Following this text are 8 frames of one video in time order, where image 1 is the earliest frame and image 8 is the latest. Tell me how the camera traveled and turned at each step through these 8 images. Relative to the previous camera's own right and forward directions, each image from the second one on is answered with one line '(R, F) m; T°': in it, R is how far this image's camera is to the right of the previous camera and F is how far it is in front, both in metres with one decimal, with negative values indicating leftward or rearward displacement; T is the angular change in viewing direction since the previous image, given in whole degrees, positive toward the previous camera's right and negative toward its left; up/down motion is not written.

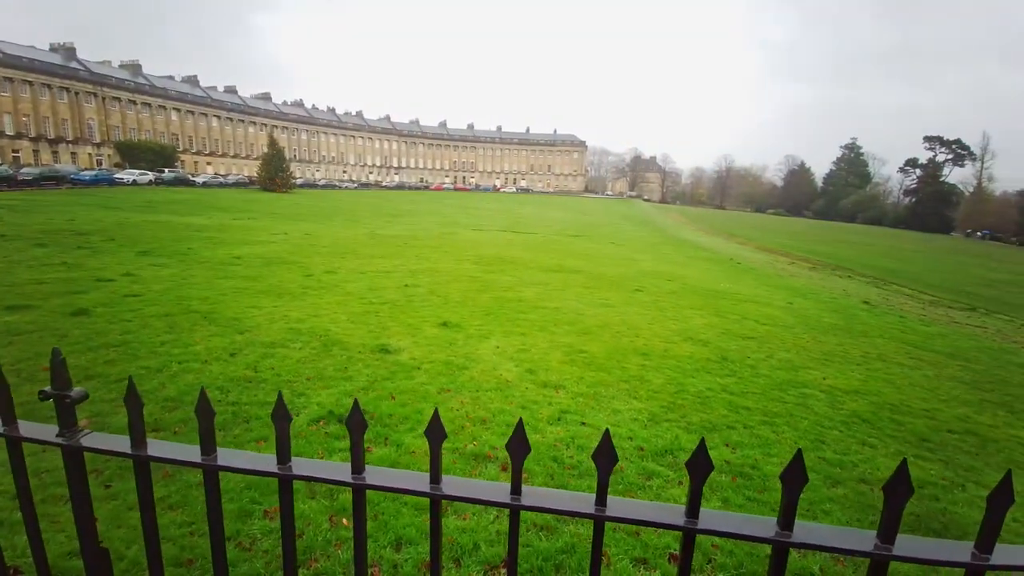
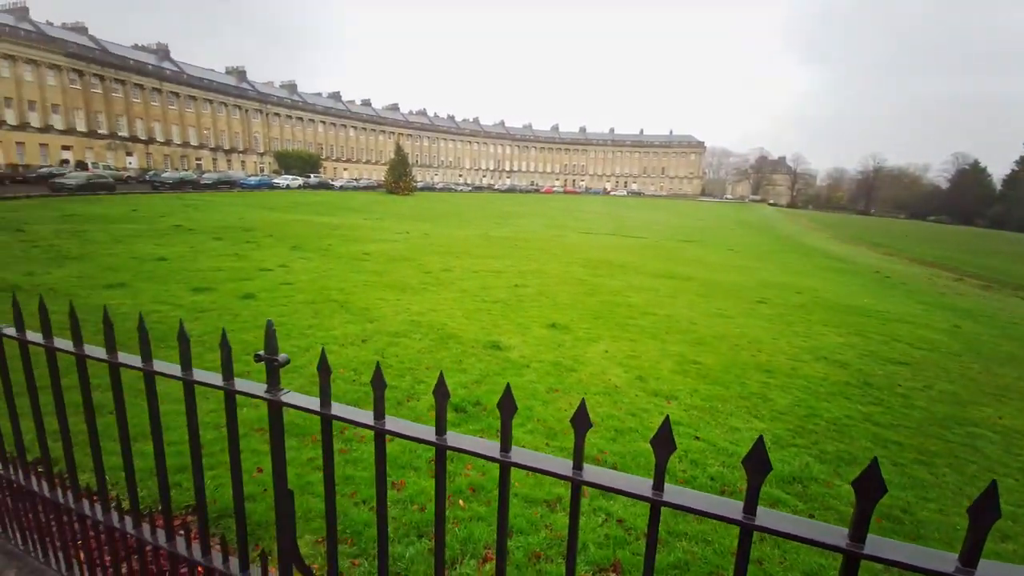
(-0.1, -0.1) m; -13°
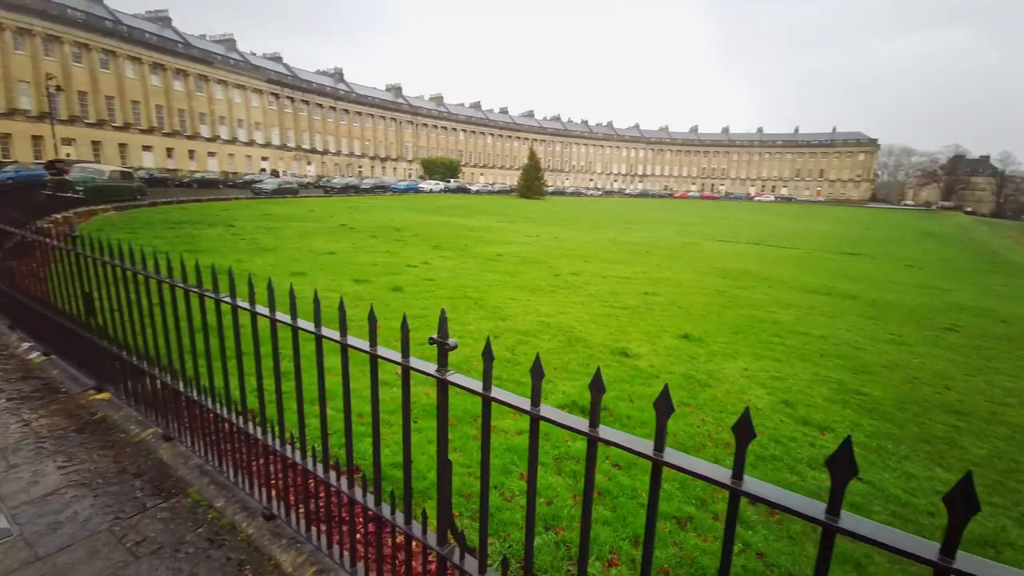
(-0.1, -0.1) m; -15°
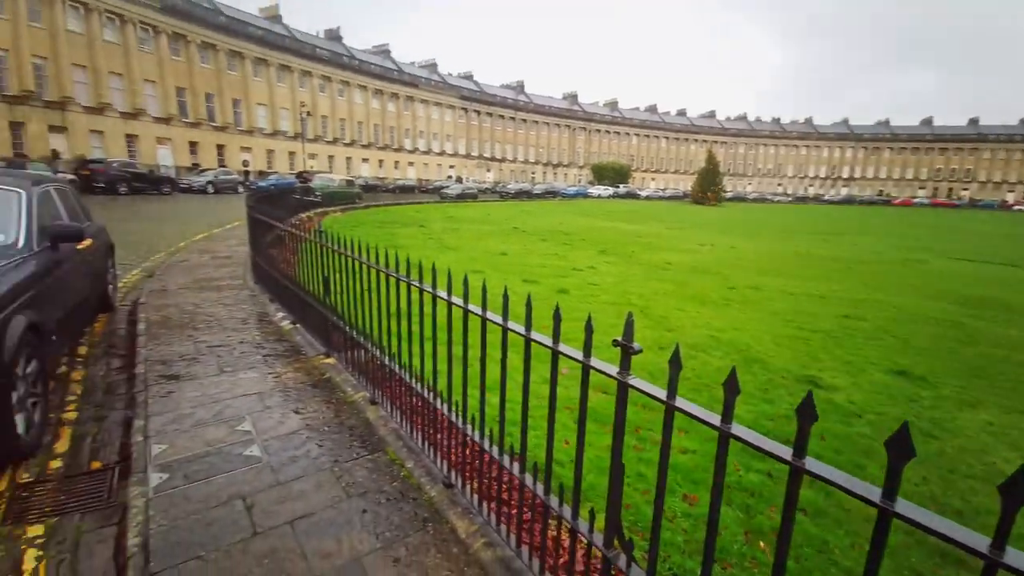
(-0.1, 0.0) m; -19°
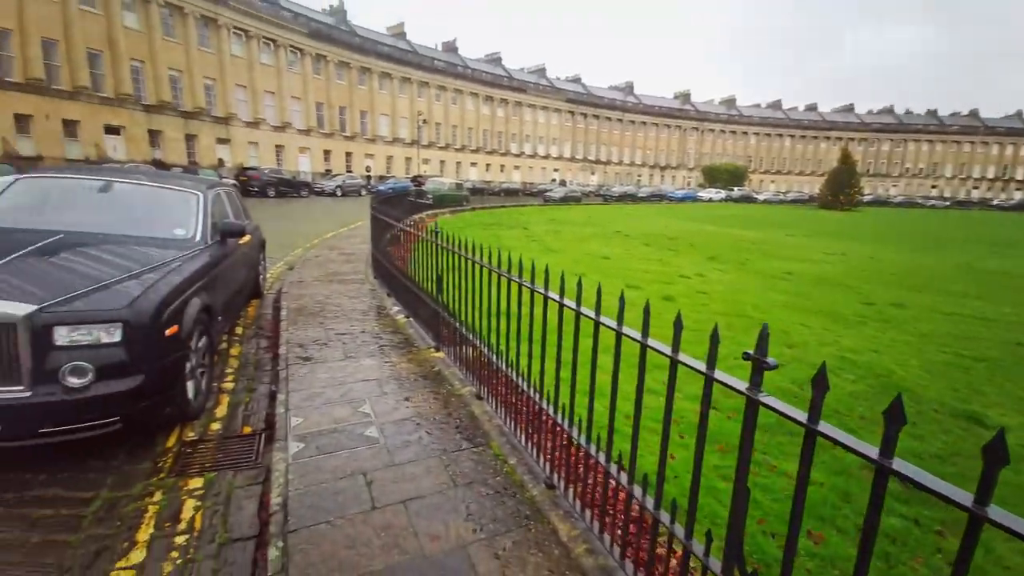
(-0.1, 0.0) m; -12°
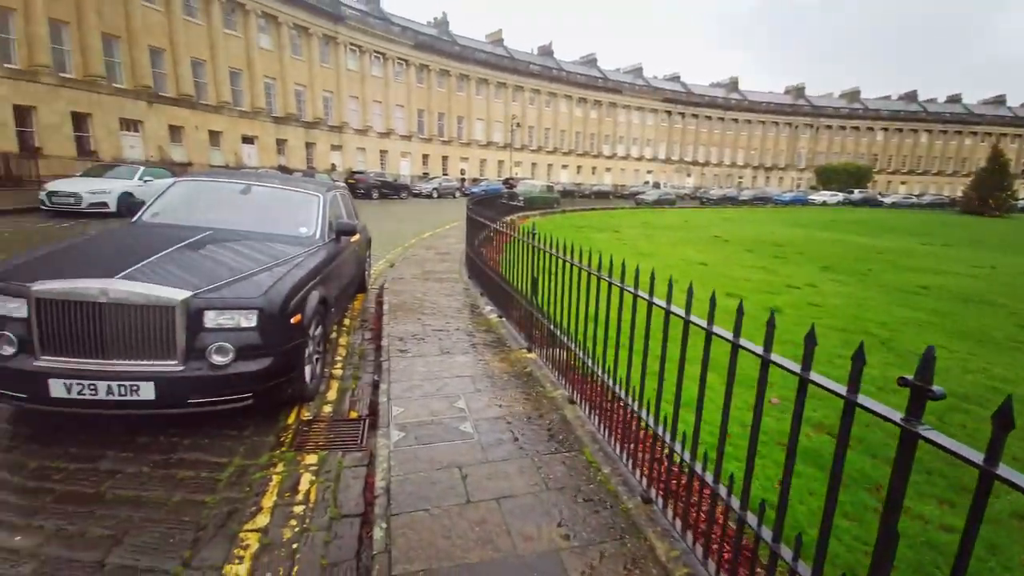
(-0.1, 0.0) m; -10°
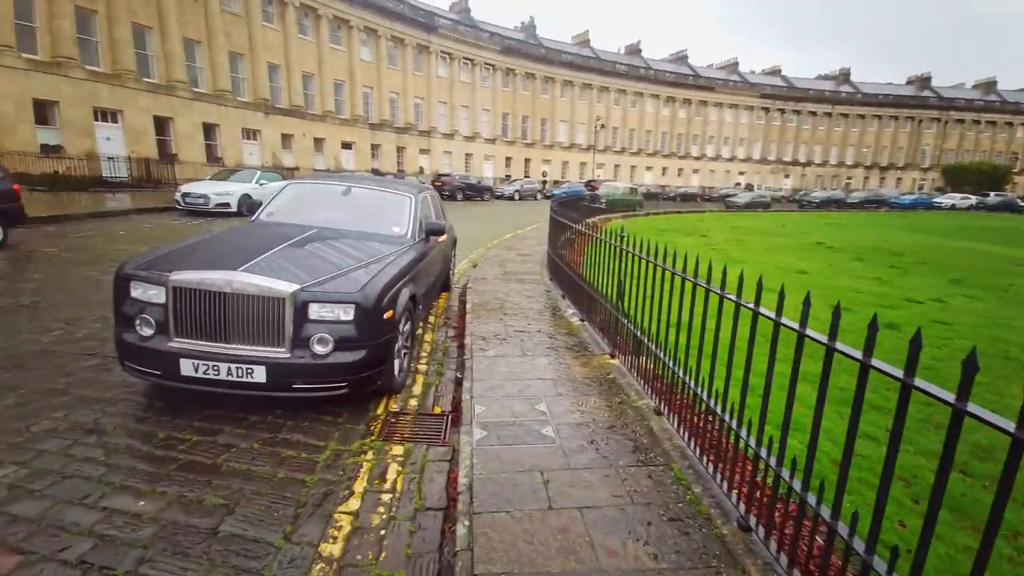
(-0.1, 0.0) m; -9°
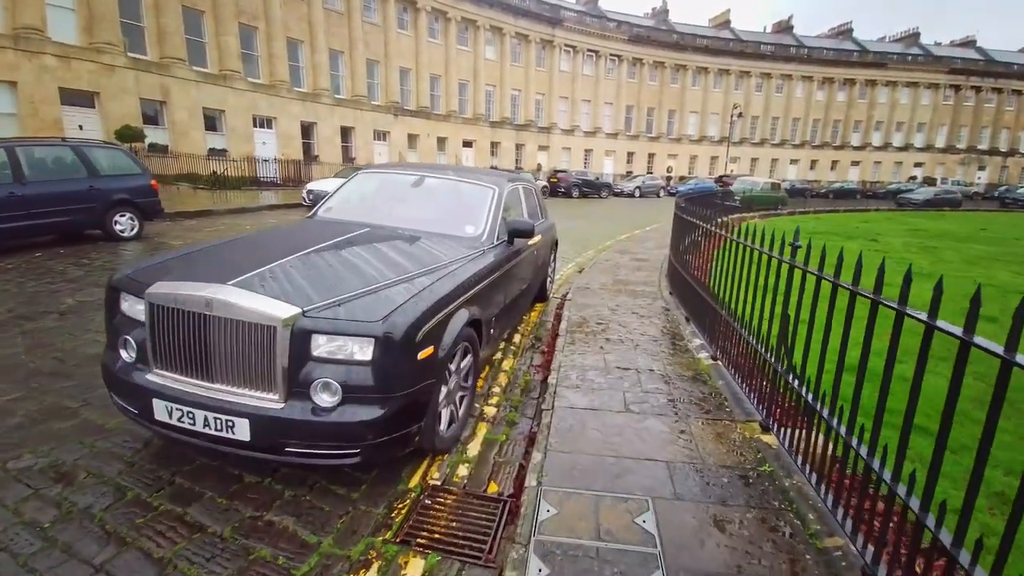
(+0.1, +1.5) m; -14°
